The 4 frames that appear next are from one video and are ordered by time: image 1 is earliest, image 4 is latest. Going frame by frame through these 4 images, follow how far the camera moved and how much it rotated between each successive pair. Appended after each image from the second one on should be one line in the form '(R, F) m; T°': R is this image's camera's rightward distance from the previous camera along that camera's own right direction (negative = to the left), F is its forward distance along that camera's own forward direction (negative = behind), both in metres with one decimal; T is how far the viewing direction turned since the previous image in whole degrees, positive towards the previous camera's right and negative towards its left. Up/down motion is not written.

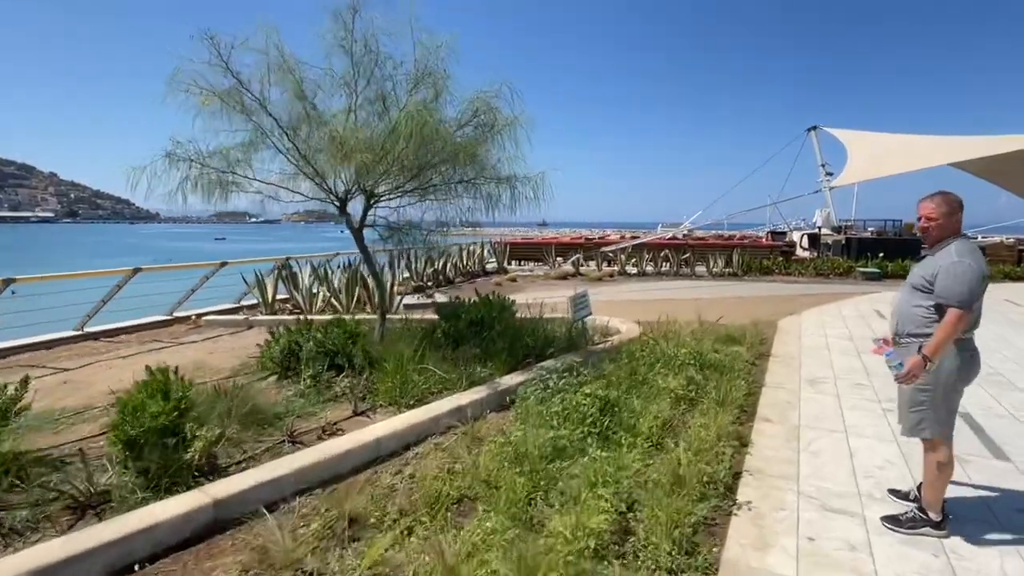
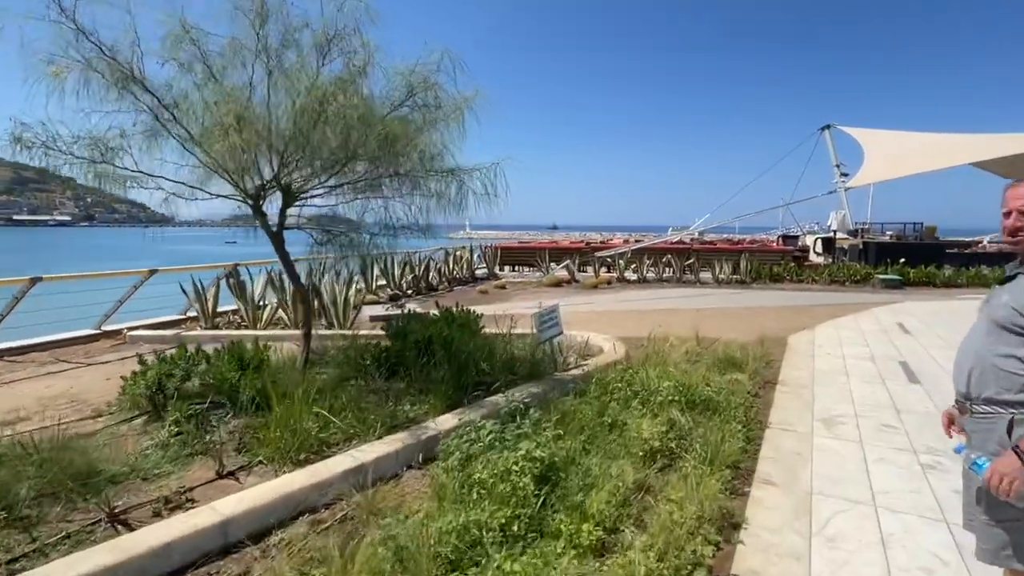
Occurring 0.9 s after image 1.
(+0.5, +1.0) m; -1°
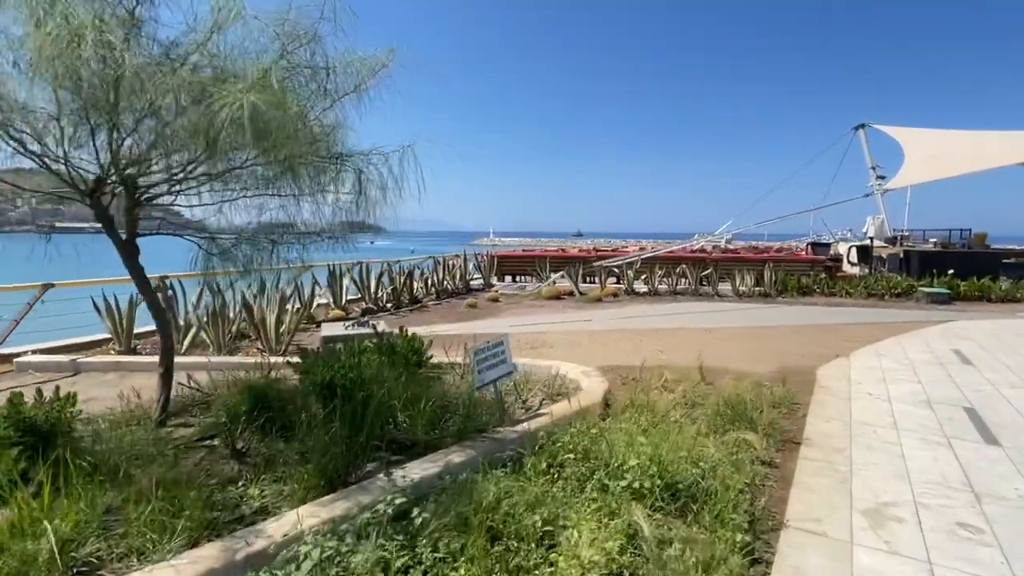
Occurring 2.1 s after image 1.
(+0.7, +1.3) m; -3°
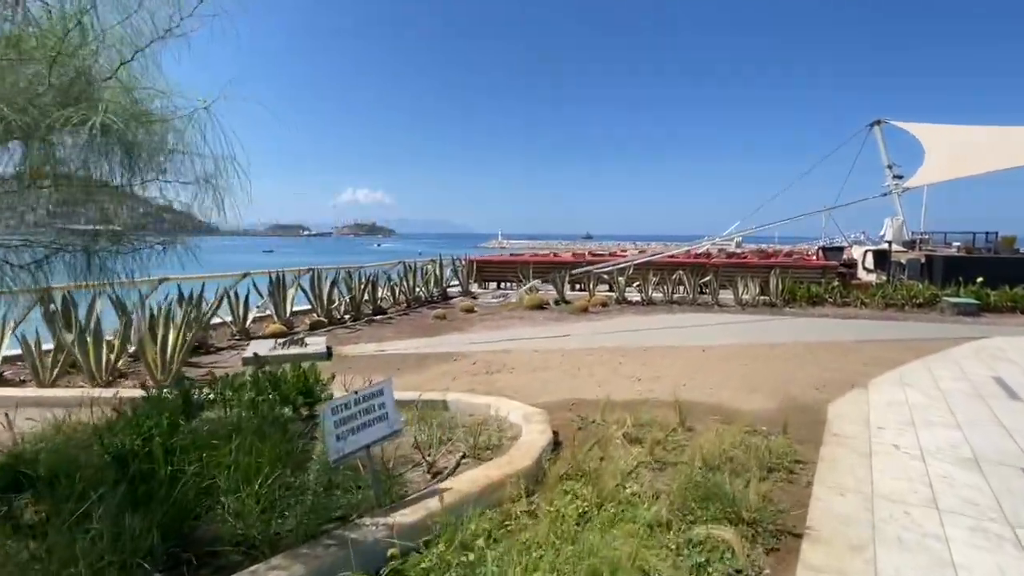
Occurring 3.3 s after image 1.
(+0.7, +1.2) m; -1°
